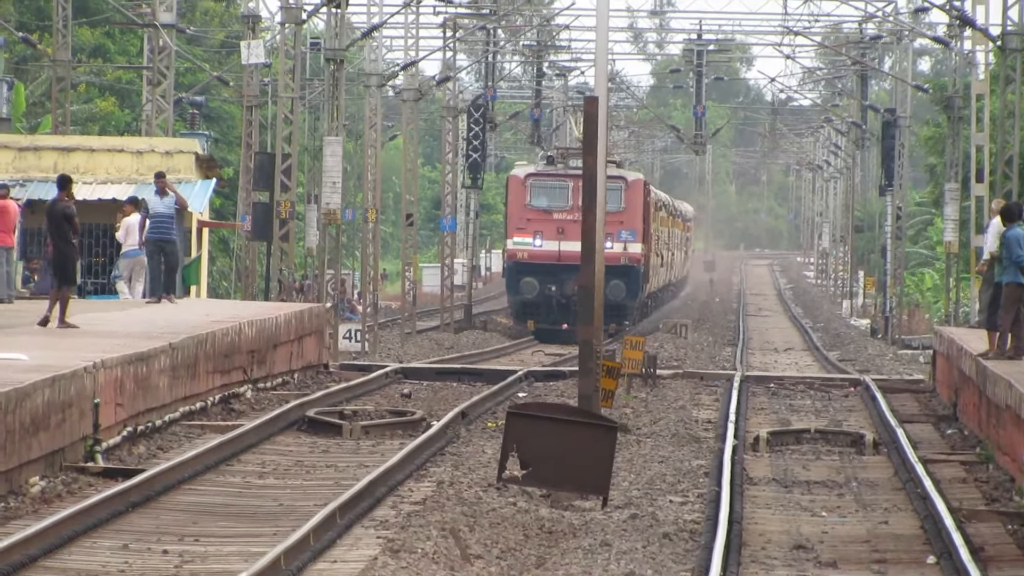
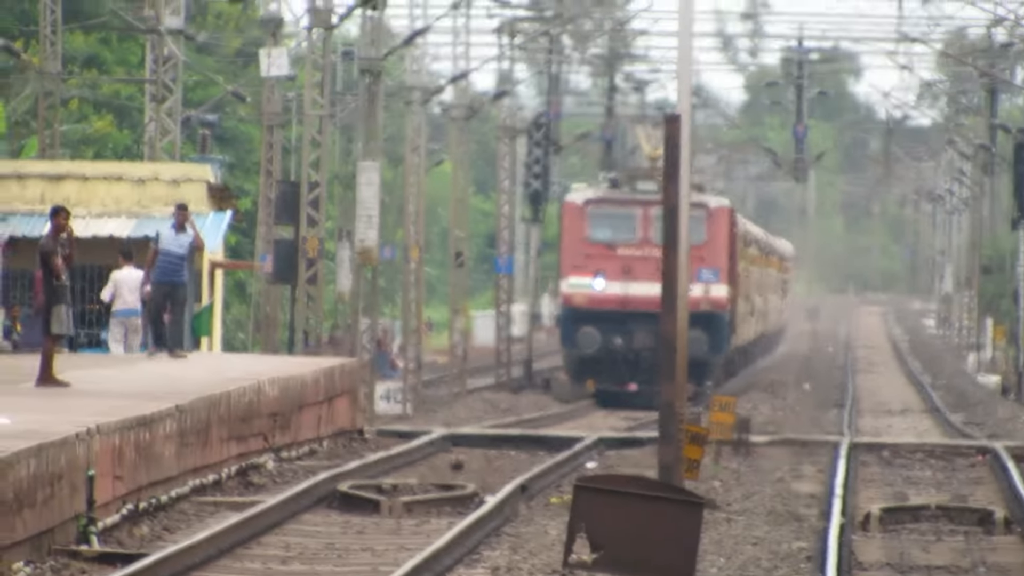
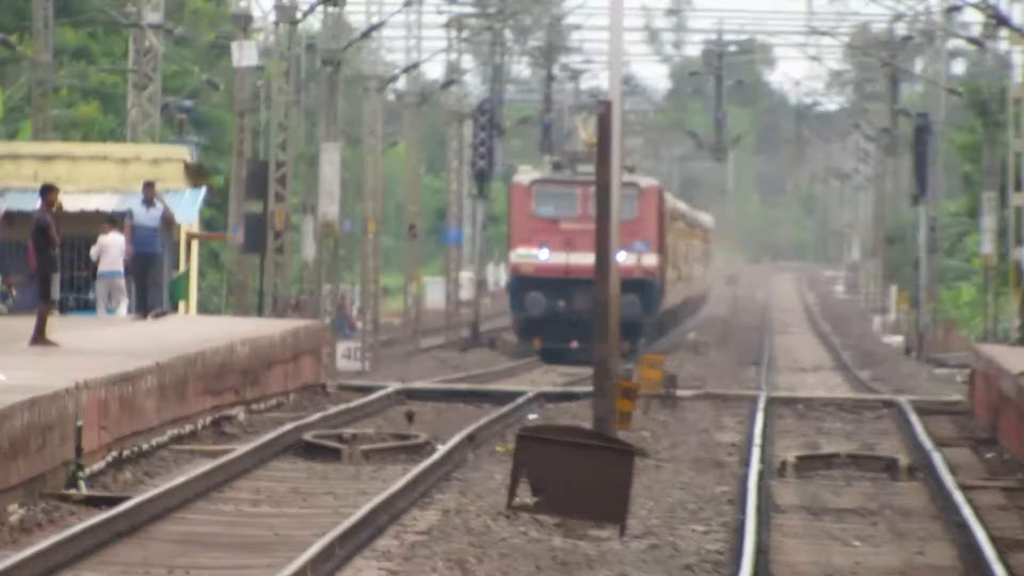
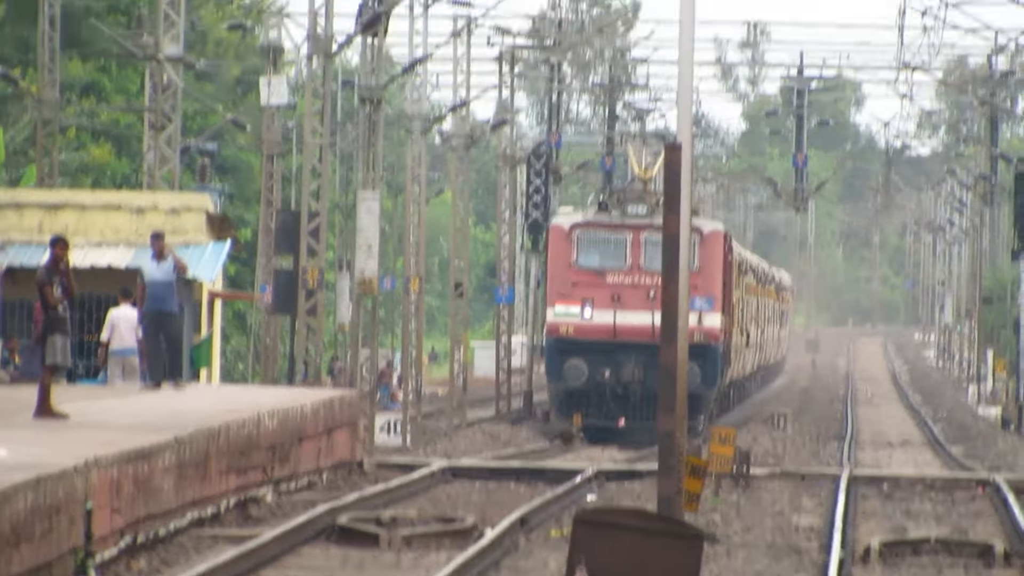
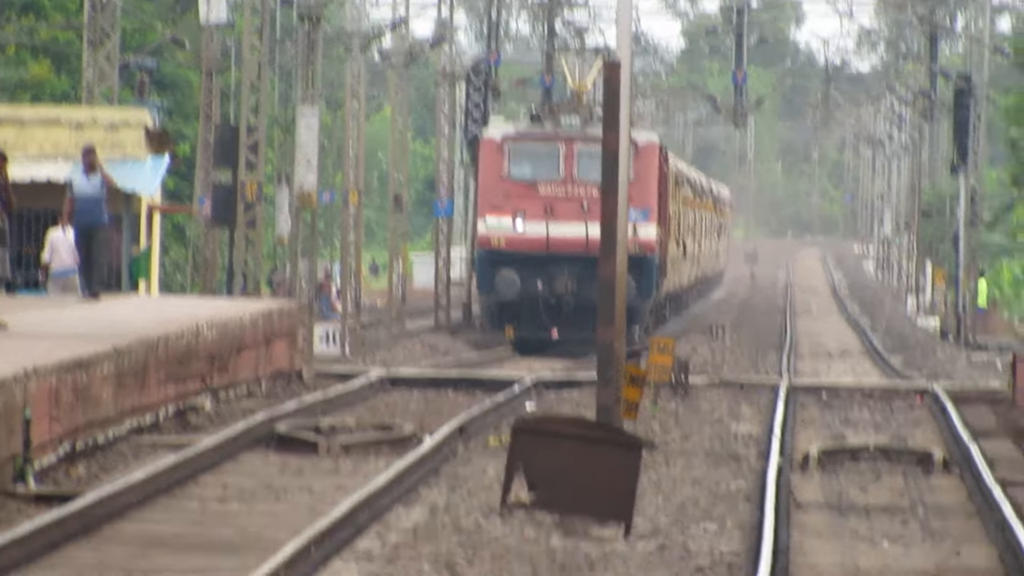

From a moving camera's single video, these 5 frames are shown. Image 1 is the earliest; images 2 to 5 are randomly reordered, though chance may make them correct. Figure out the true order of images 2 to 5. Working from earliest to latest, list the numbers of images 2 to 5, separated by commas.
3, 2, 4, 5
